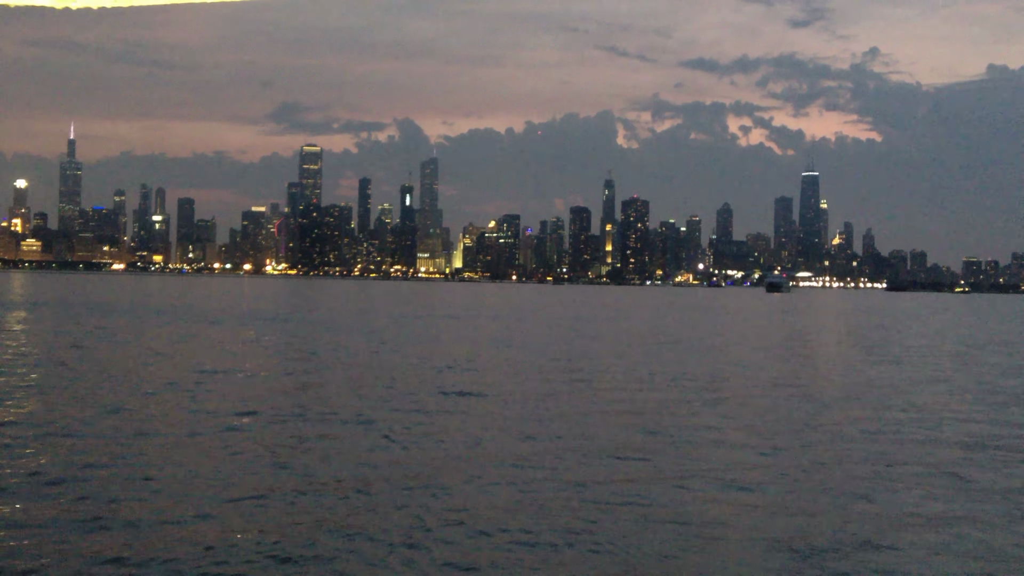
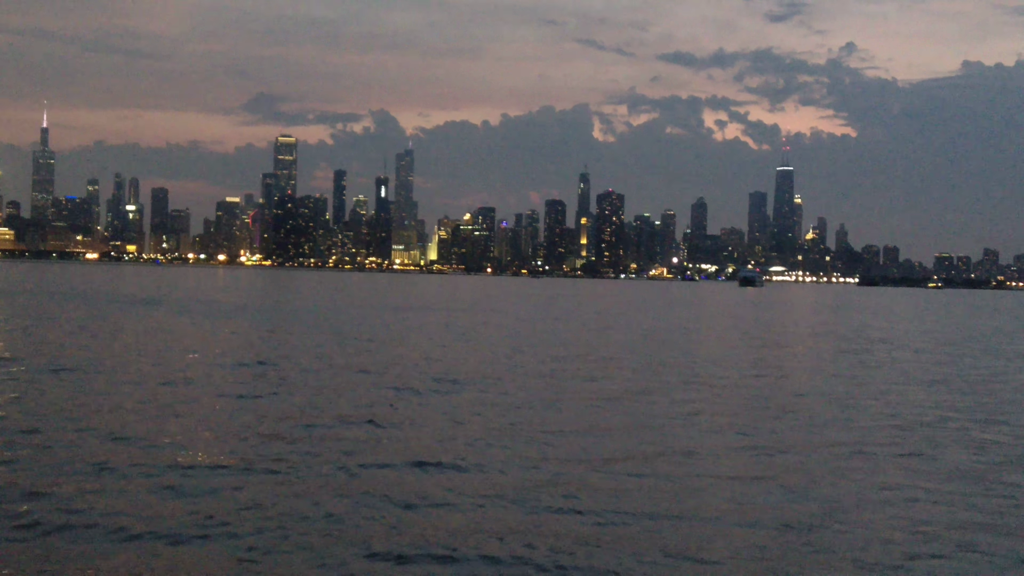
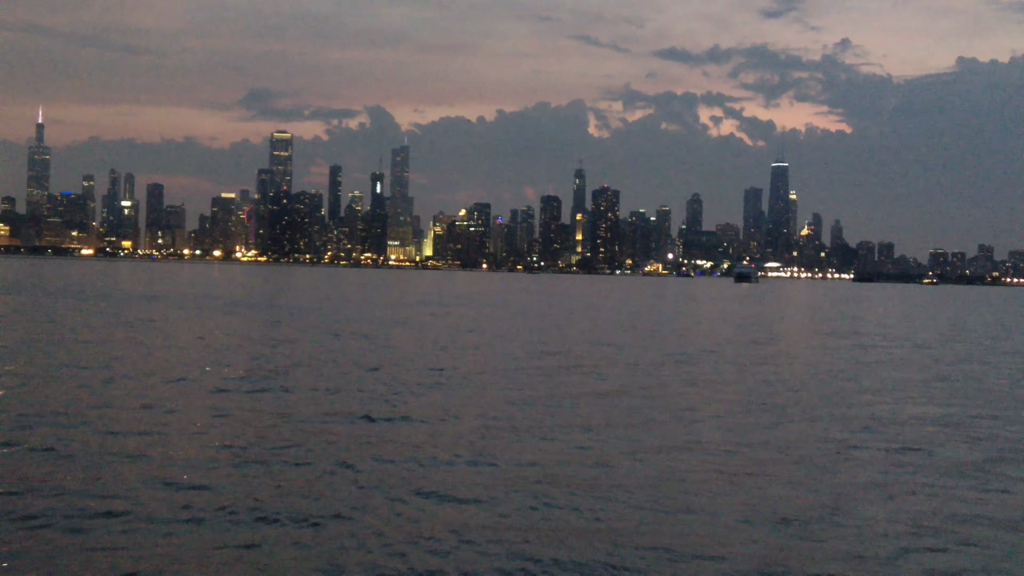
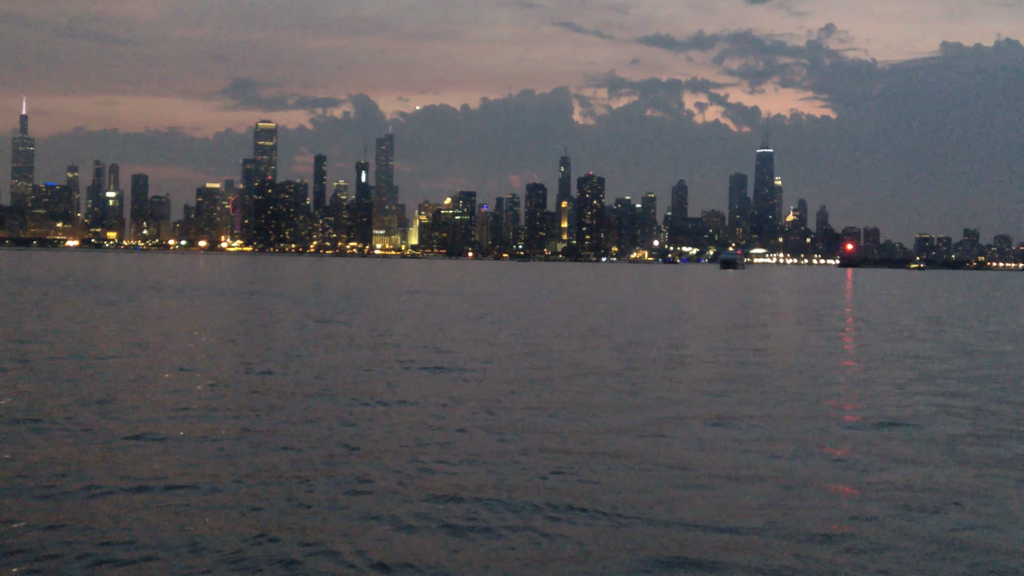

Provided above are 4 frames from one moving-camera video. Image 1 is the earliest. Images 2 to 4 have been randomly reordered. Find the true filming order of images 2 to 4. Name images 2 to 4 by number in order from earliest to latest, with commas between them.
2, 3, 4
